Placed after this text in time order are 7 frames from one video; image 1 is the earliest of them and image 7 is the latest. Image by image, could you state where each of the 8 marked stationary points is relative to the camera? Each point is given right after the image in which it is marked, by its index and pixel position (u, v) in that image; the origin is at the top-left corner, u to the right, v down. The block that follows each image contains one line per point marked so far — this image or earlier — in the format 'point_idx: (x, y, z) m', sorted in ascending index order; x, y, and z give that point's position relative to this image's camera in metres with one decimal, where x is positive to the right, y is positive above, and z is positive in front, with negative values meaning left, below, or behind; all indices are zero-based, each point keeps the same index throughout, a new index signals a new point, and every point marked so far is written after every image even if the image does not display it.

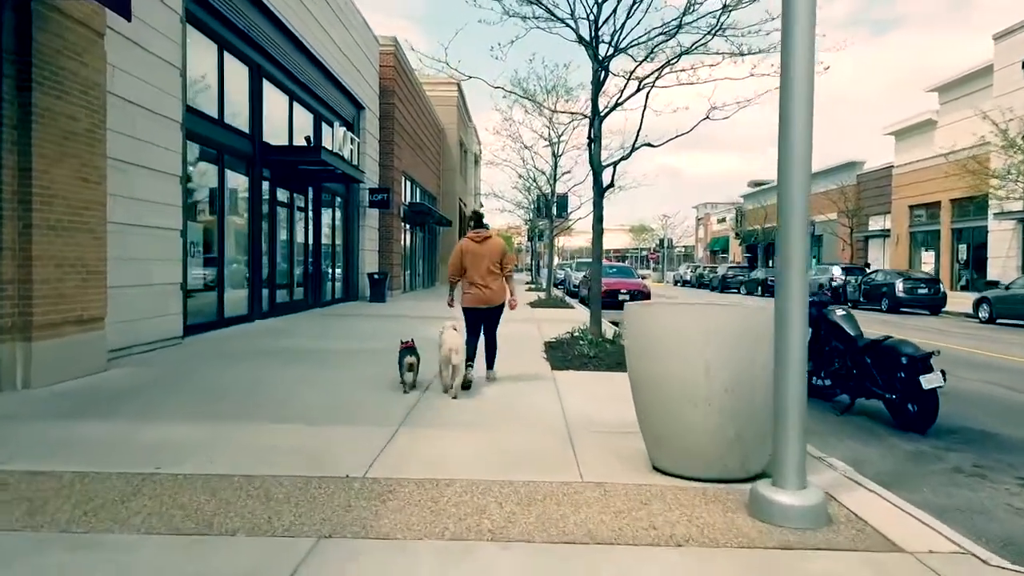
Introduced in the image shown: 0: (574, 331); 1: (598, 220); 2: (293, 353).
0: (+1.0, -0.7, +12.3) m
1: (+1.3, +1.0, +11.1) m
2: (-3.2, -1.0, +10.9) m
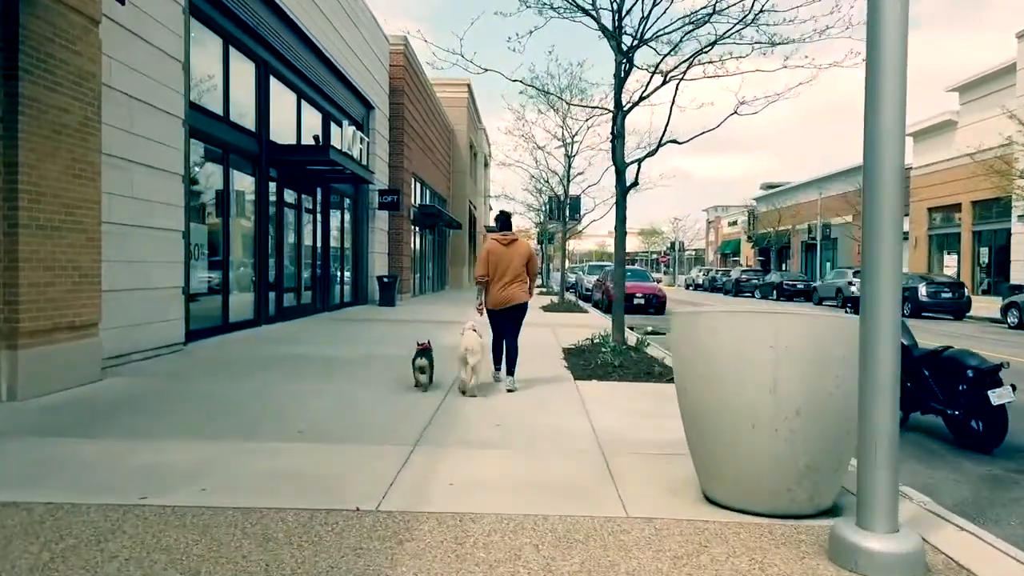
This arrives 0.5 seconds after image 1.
0: (+1.3, -0.8, +11.7) m
1: (+1.6, +1.0, +10.5) m
2: (-3.0, -1.0, +10.4) m
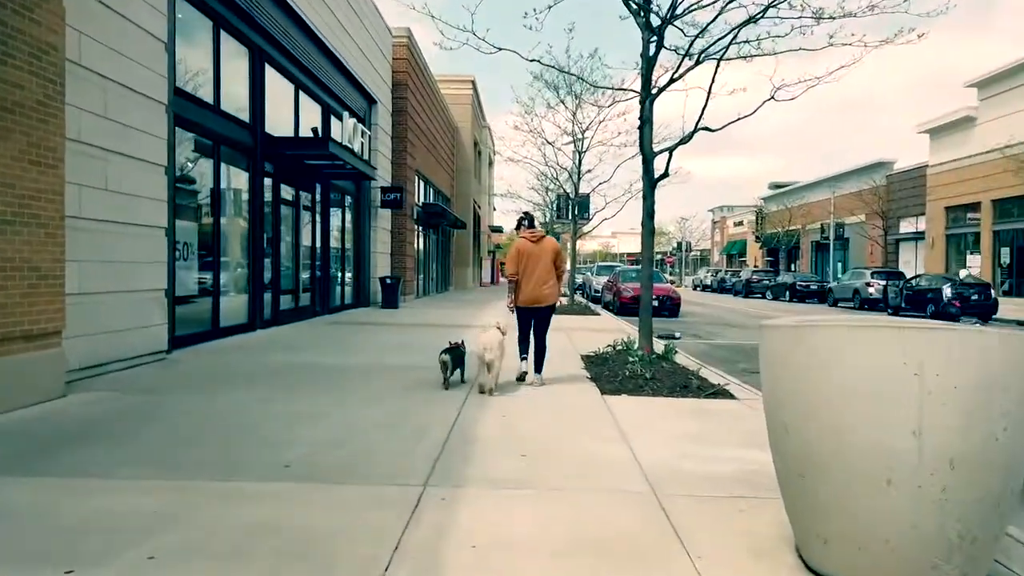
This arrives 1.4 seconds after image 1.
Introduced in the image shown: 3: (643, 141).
0: (+1.5, -0.8, +10.7) m
1: (+1.8, +1.0, +9.5) m
2: (-2.8, -1.1, +9.4) m
3: (+1.7, +1.9, +9.3) m
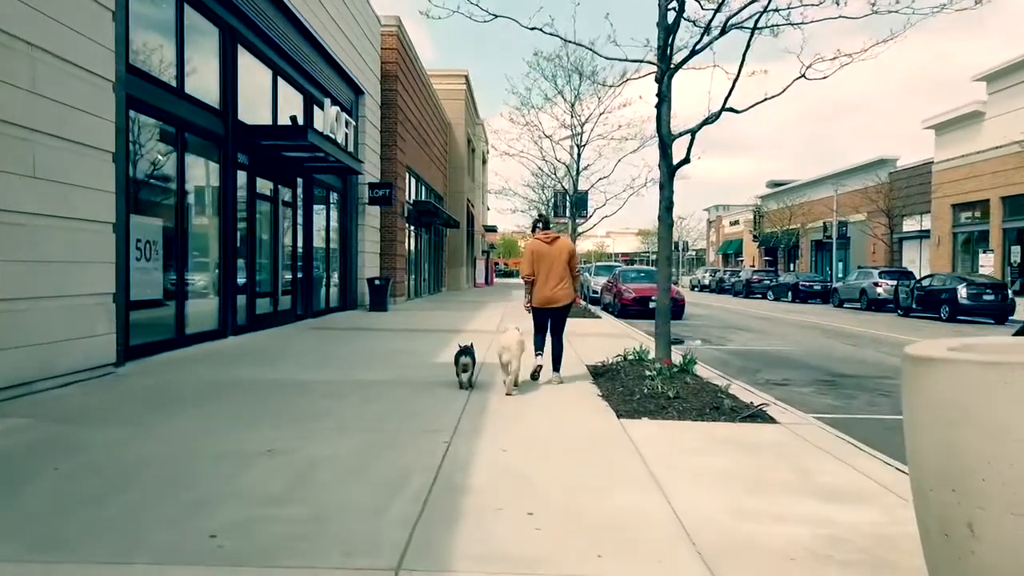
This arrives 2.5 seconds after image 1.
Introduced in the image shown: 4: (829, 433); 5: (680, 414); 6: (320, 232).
0: (+1.5, -0.9, +9.5) m
1: (+1.8, +0.9, +8.3) m
2: (-2.8, -1.1, +8.1) m
3: (+1.6, +1.8, +8.1) m
4: (+2.7, -1.2, +6.3) m
5: (+1.5, -1.1, +6.6) m
6: (-5.0, +1.5, +19.3) m
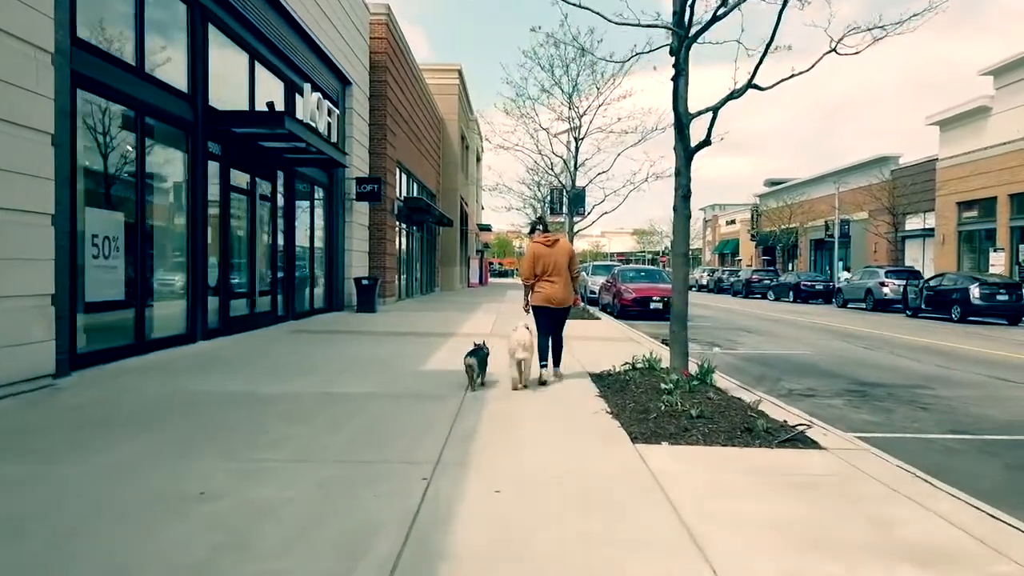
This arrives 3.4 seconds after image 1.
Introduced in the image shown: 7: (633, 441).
0: (+1.4, -0.9, +8.4) m
1: (+1.7, +0.9, +7.3) m
2: (-2.8, -1.1, +7.1) m
3: (+1.6, +1.8, +7.1) m
4: (+2.7, -1.2, +5.2) m
5: (+1.5, -1.1, +5.6) m
6: (-5.2, +1.5, +18.2) m
7: (+0.9, -1.2, +5.7) m
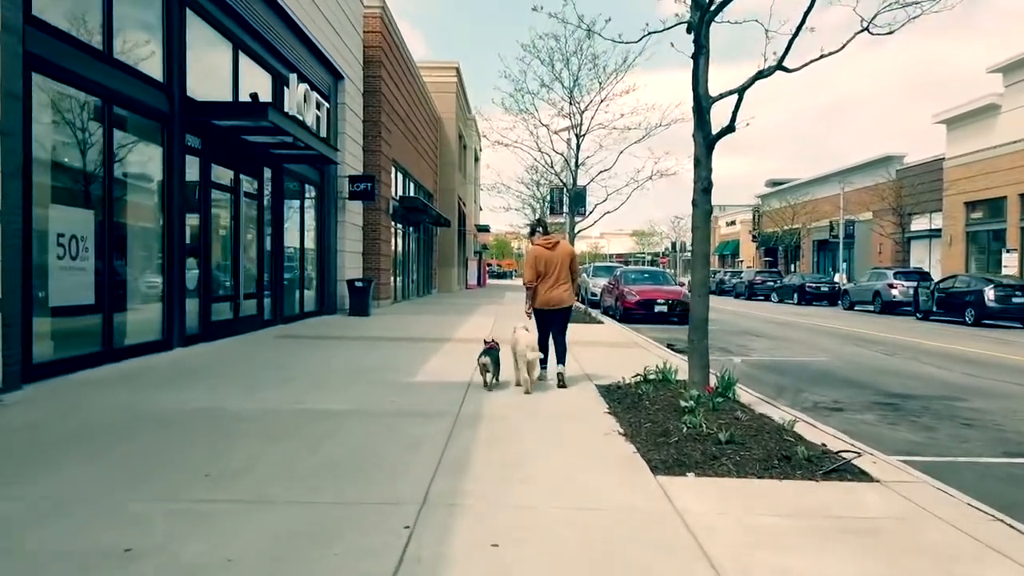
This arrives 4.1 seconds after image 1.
0: (+1.4, -0.9, +7.6) m
1: (+1.7, +0.9, +6.5) m
2: (-2.8, -1.2, +6.3) m
3: (+1.6, +1.8, +6.3) m
4: (+2.7, -1.3, +4.4) m
5: (+1.5, -1.2, +4.8) m
6: (-5.2, +1.4, +17.4) m
7: (+0.9, -1.2, +4.9) m
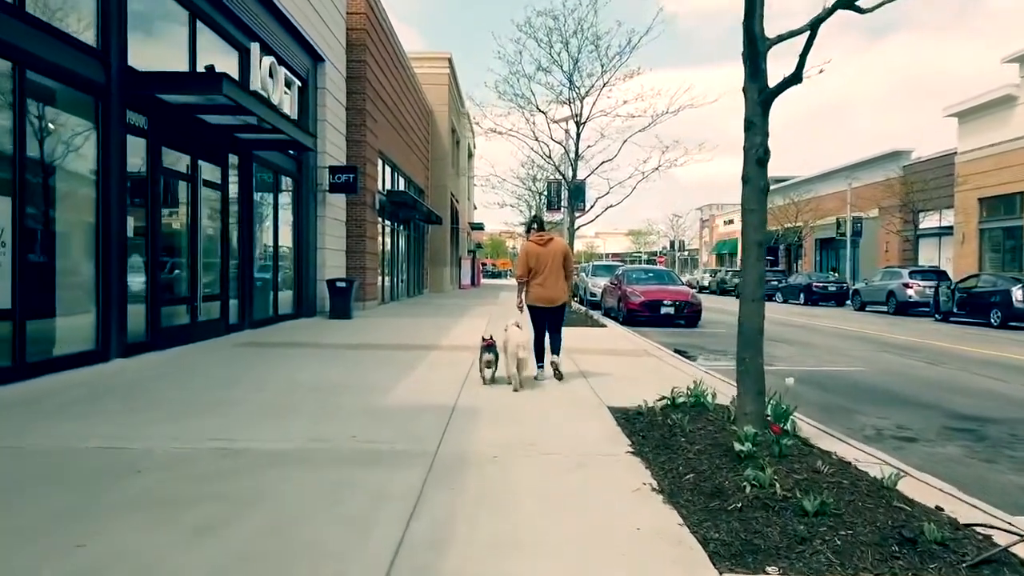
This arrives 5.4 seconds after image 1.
0: (+1.4, -0.9, +6.1) m
1: (+1.7, +0.9, +5.0) m
2: (-2.9, -1.2, +4.7) m
3: (+1.5, +1.8, +4.7) m
4: (+2.7, -1.3, +2.9) m
5: (+1.5, -1.2, +3.3) m
6: (-5.3, +1.4, +15.8) m
7: (+0.9, -1.2, +3.3) m
